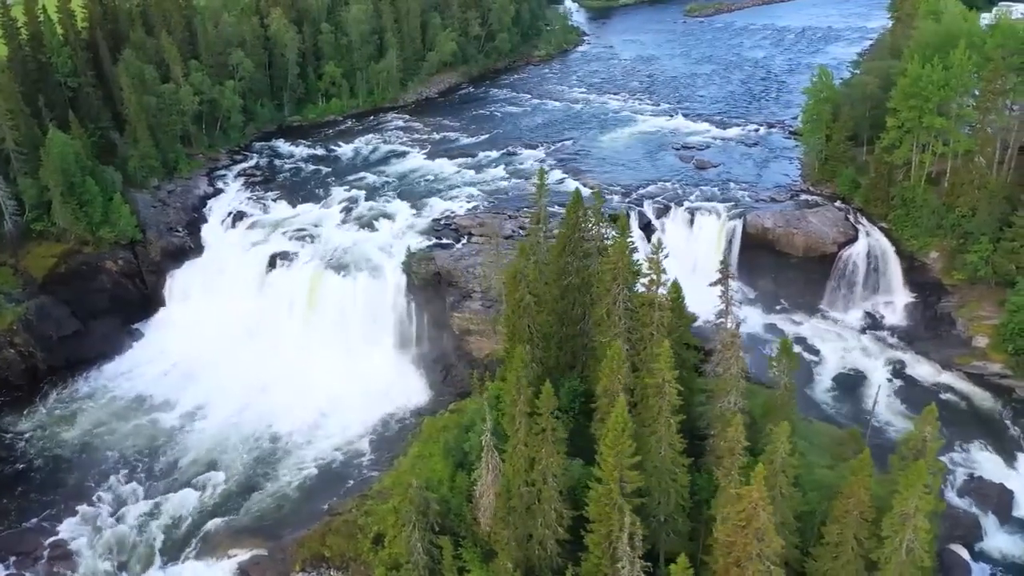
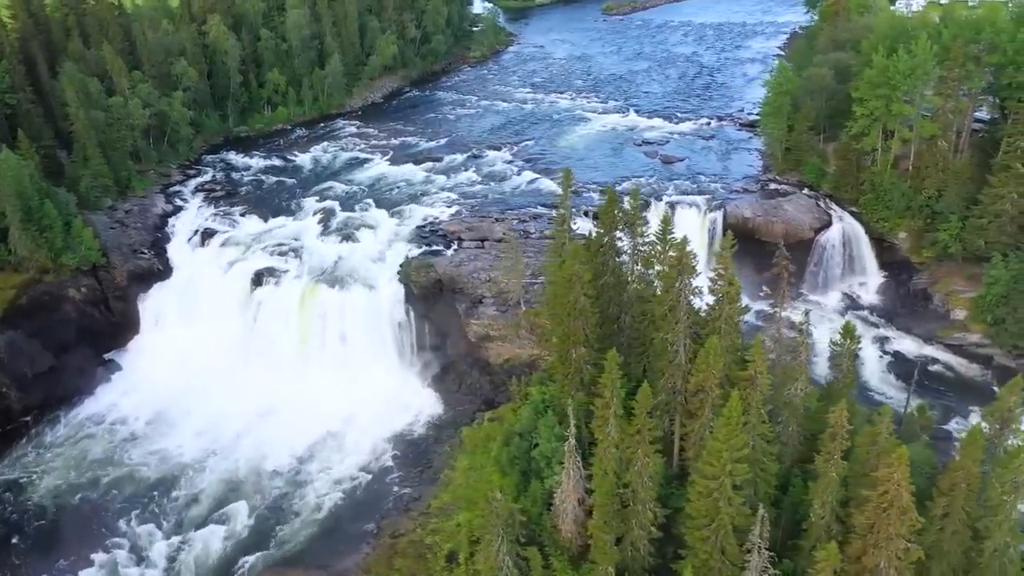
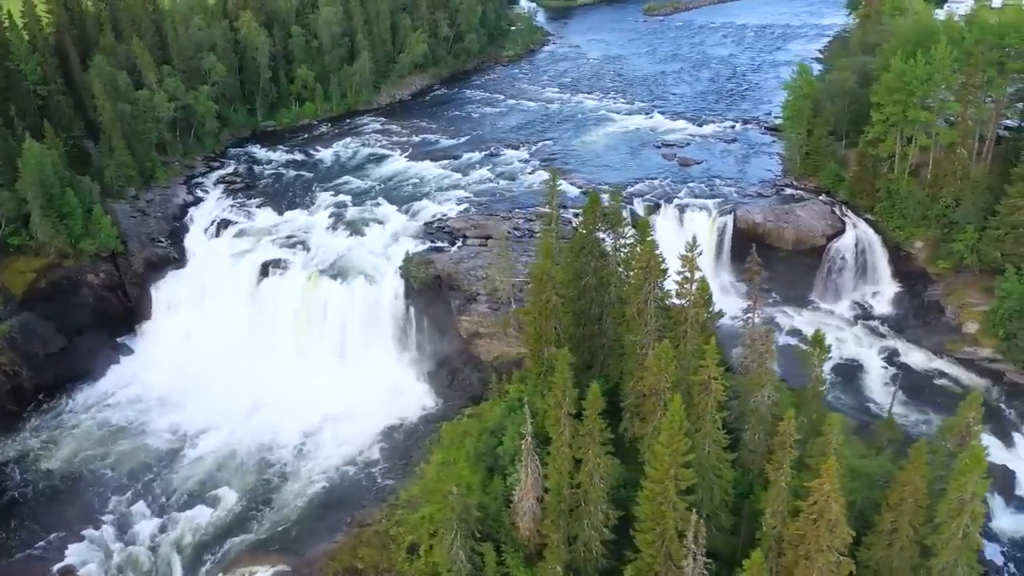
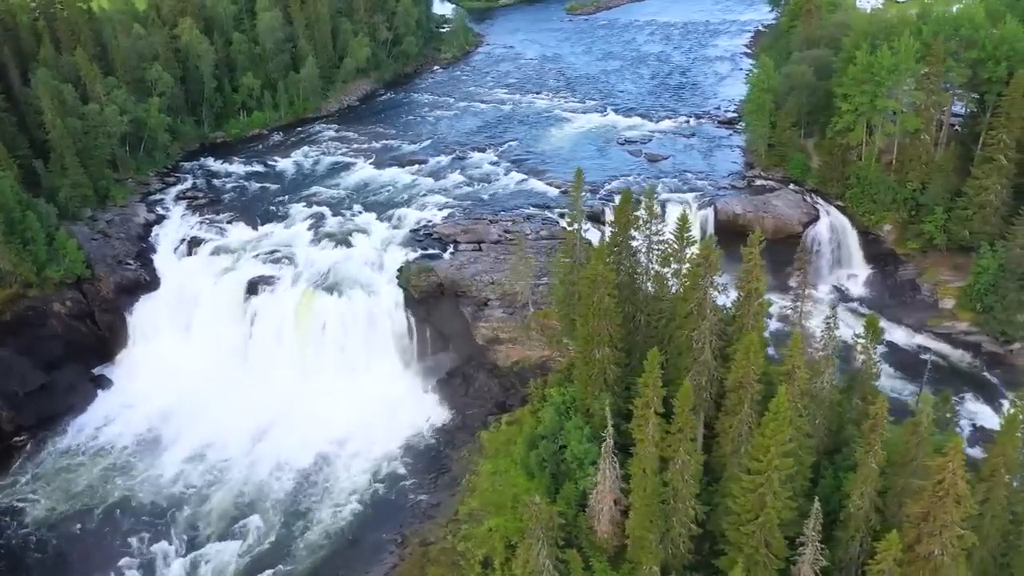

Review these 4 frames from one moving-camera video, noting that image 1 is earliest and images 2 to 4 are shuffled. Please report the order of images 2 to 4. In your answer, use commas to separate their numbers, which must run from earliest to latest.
3, 2, 4
